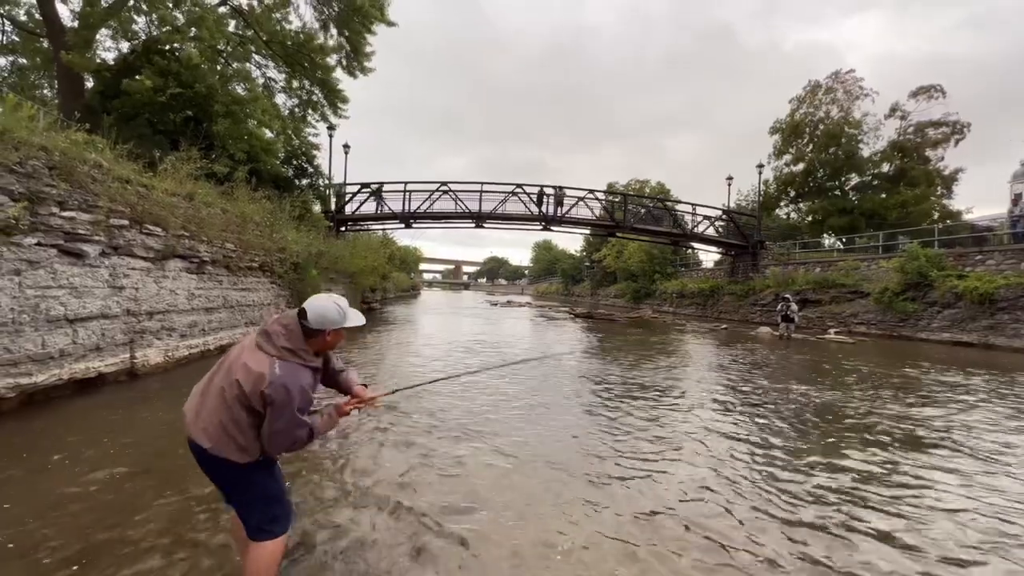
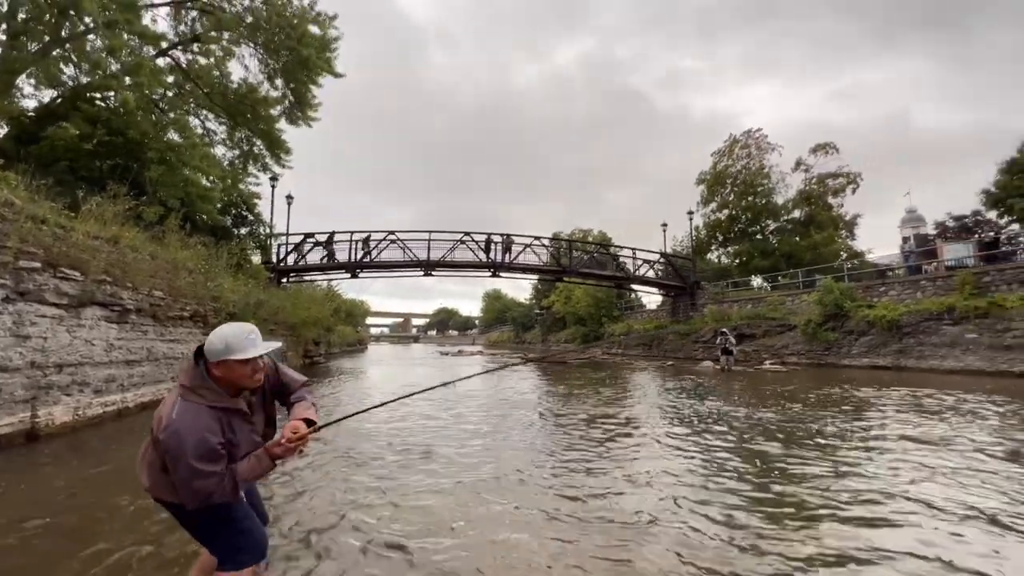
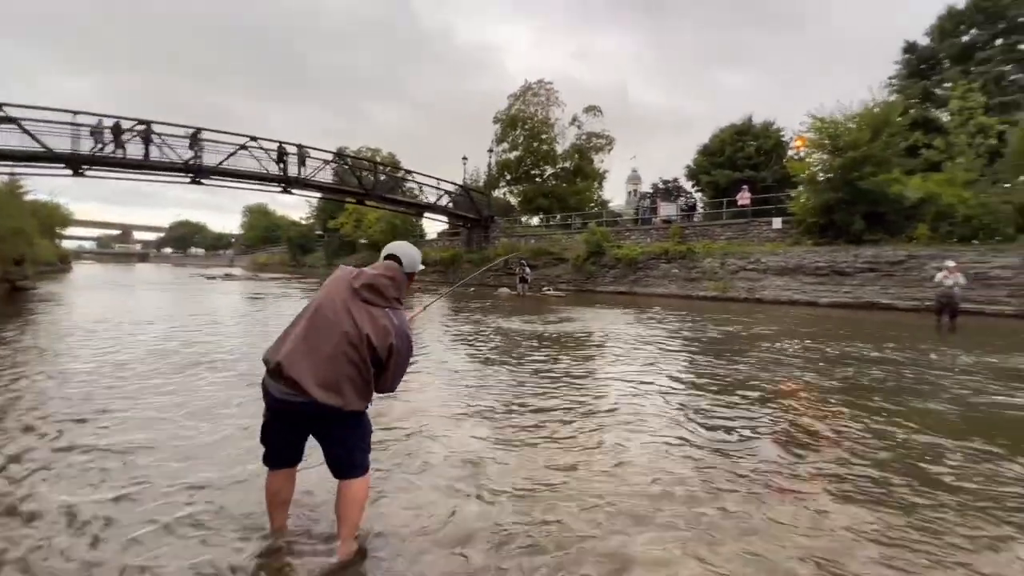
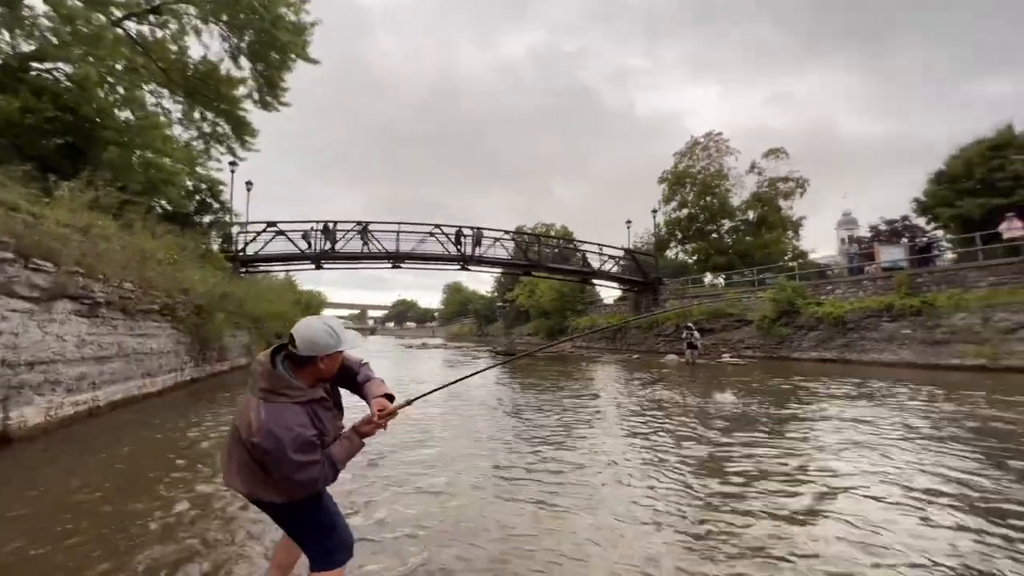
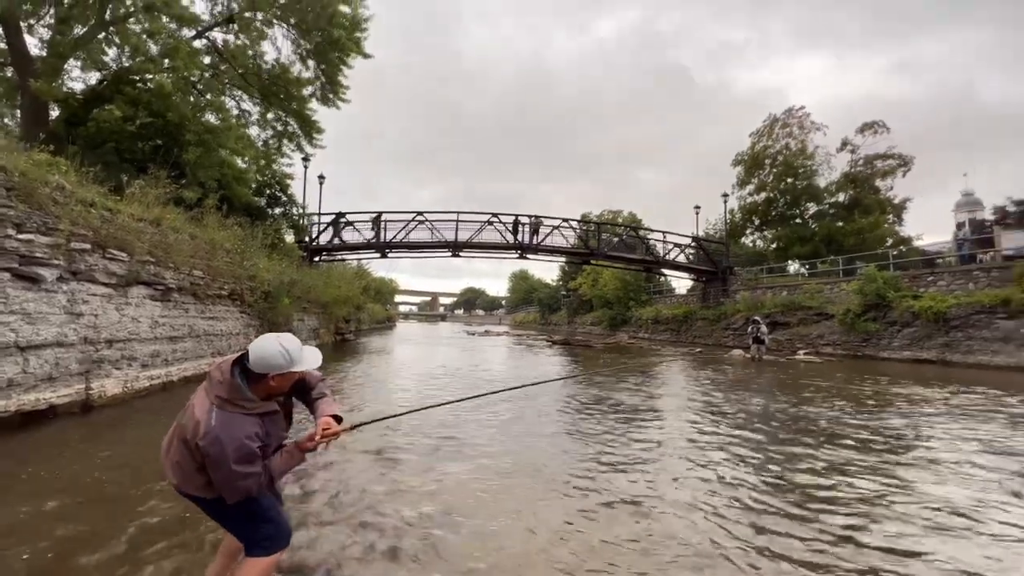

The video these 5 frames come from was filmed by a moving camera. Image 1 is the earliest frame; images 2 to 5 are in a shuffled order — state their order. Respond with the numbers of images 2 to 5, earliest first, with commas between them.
5, 2, 4, 3
